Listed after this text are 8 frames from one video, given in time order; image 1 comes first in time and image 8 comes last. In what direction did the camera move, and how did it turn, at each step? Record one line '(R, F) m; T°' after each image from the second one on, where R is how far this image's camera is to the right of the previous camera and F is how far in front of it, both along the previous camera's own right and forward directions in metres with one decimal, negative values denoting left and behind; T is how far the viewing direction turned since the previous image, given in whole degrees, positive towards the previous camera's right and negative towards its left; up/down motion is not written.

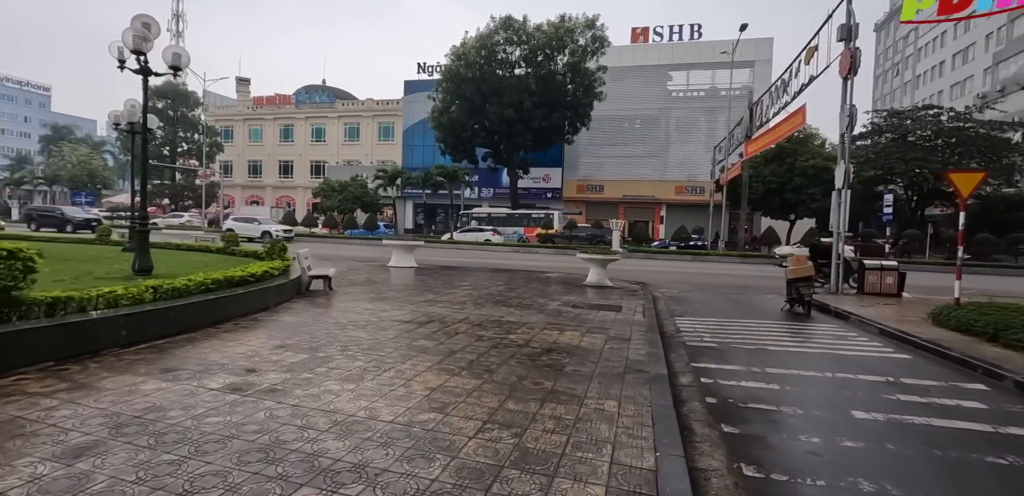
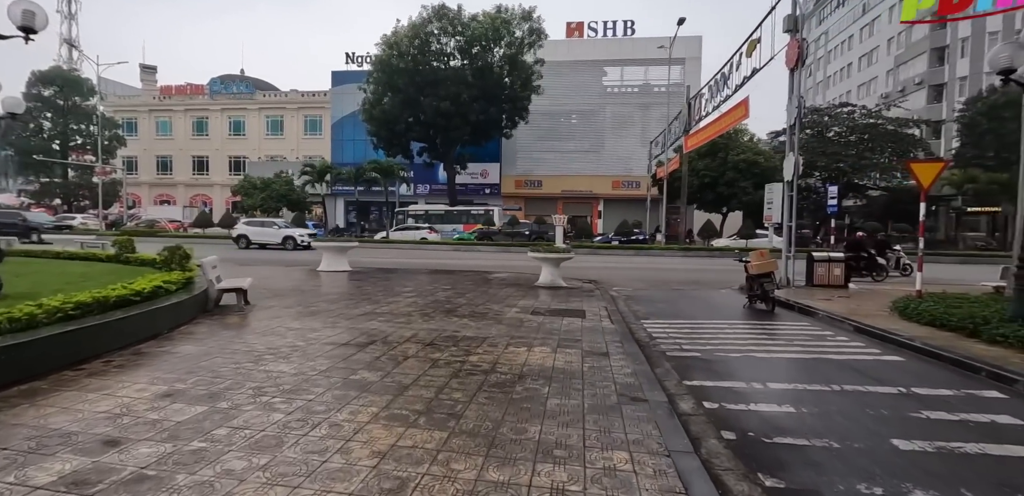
(-0.2, +1.1) m; +7°
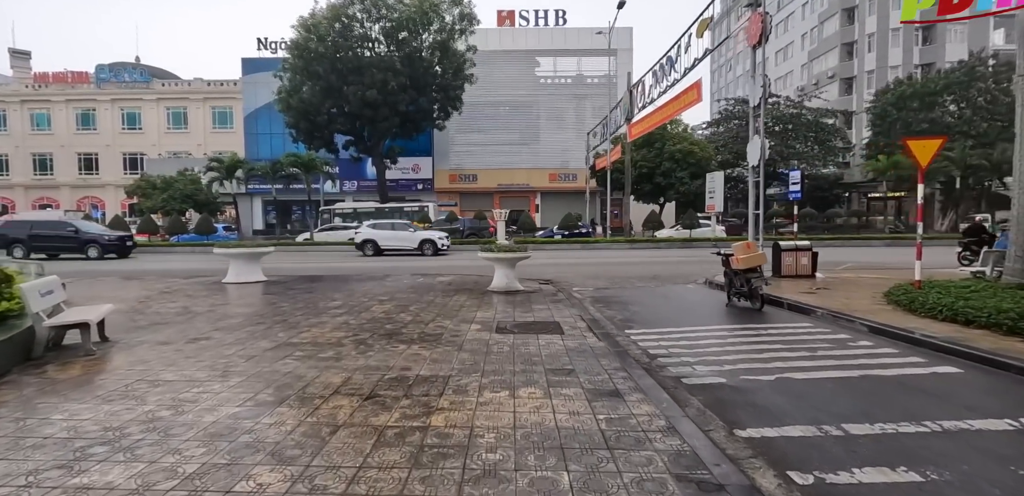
(-0.3, +1.8) m; +7°
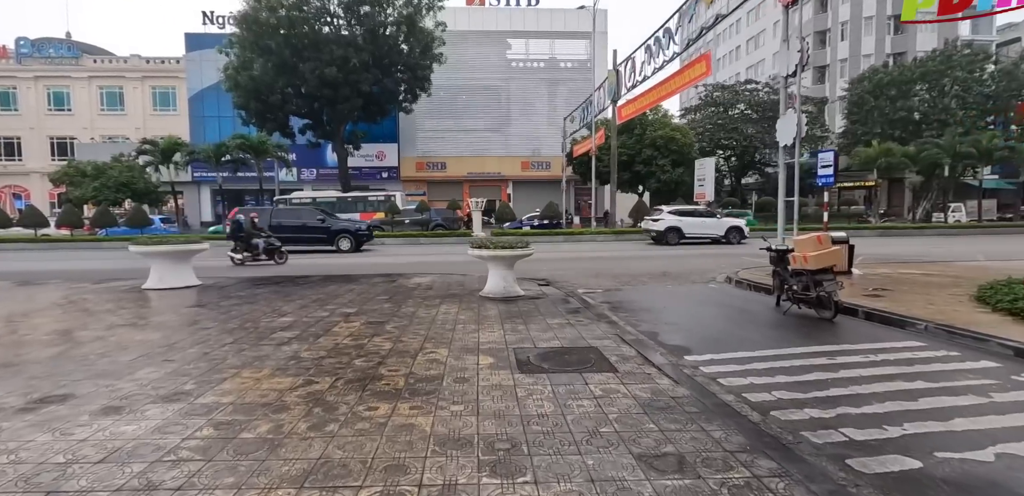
(-0.6, +2.2) m; +4°
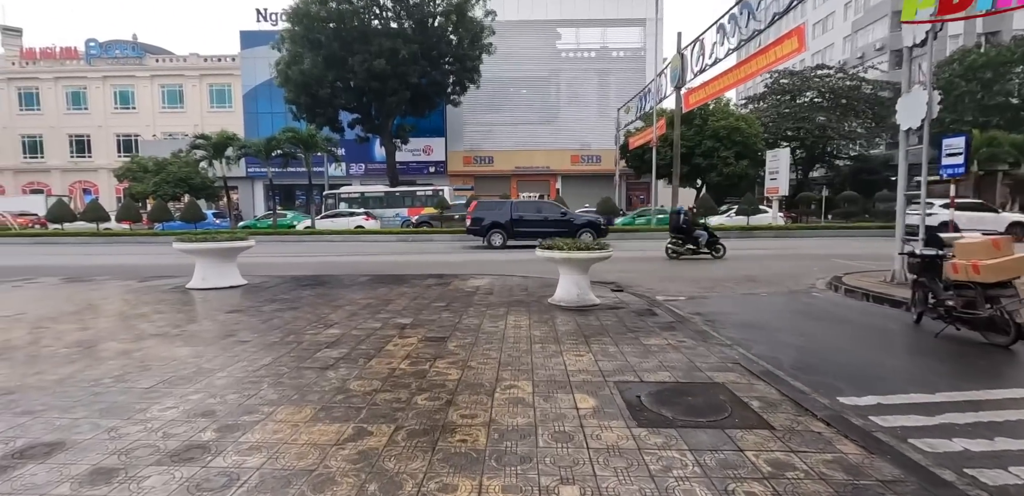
(-0.4, +1.1) m; -5°
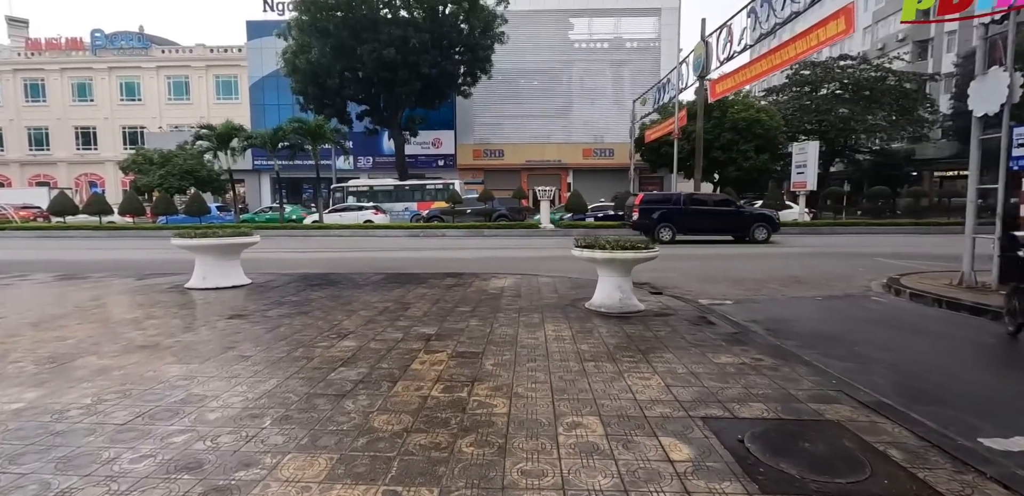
(-0.4, +0.8) m; -1°
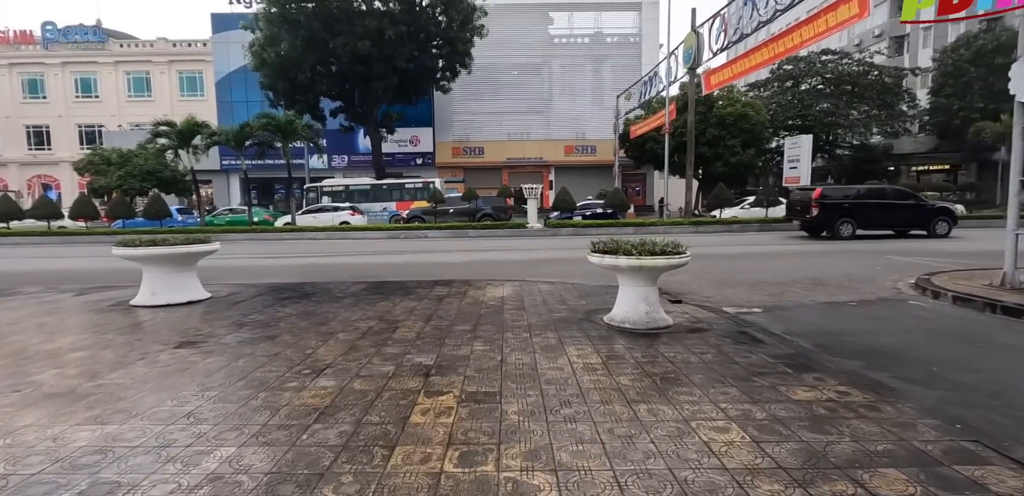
(-0.3, +1.1) m; +2°
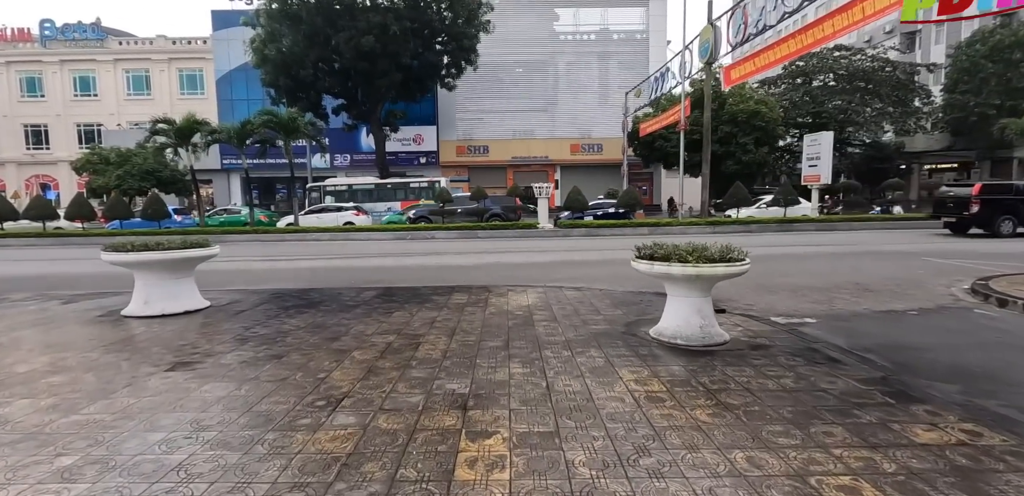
(-0.3, +0.7) m; 0°
